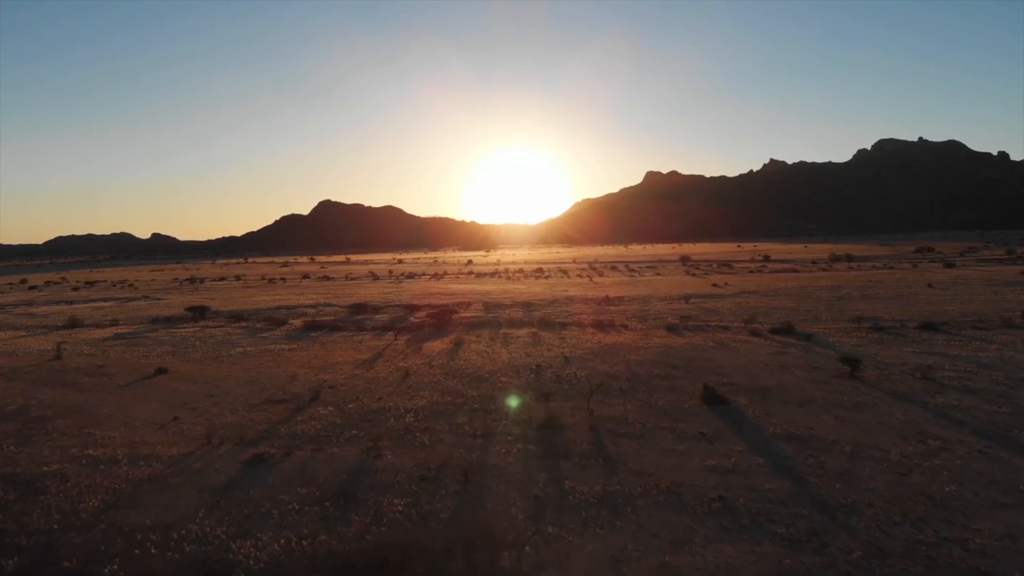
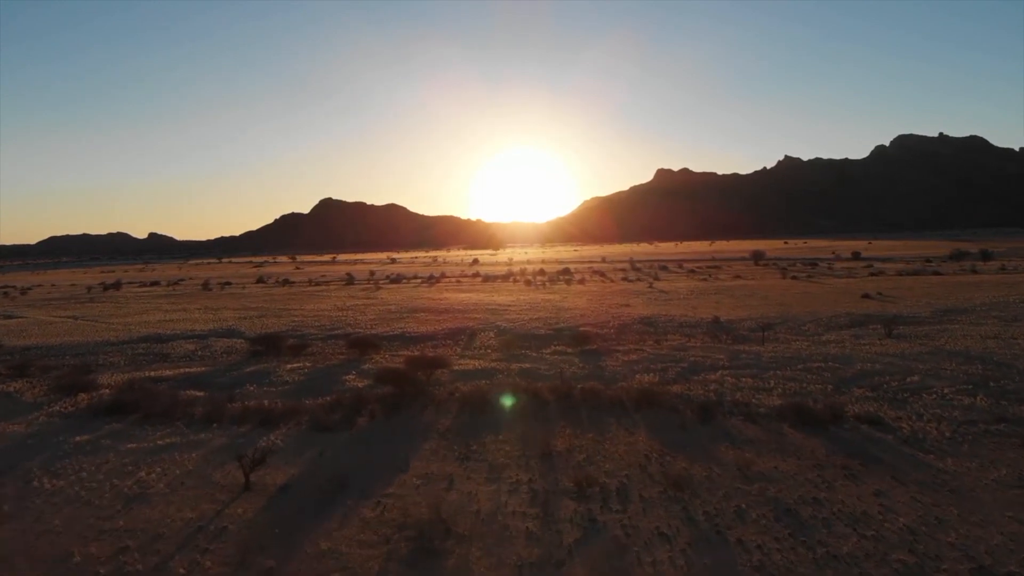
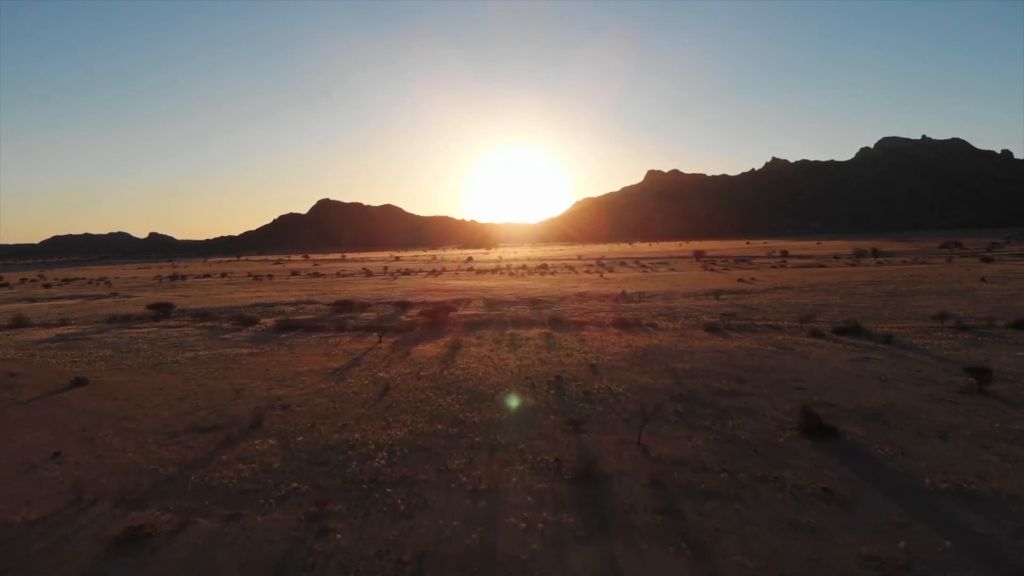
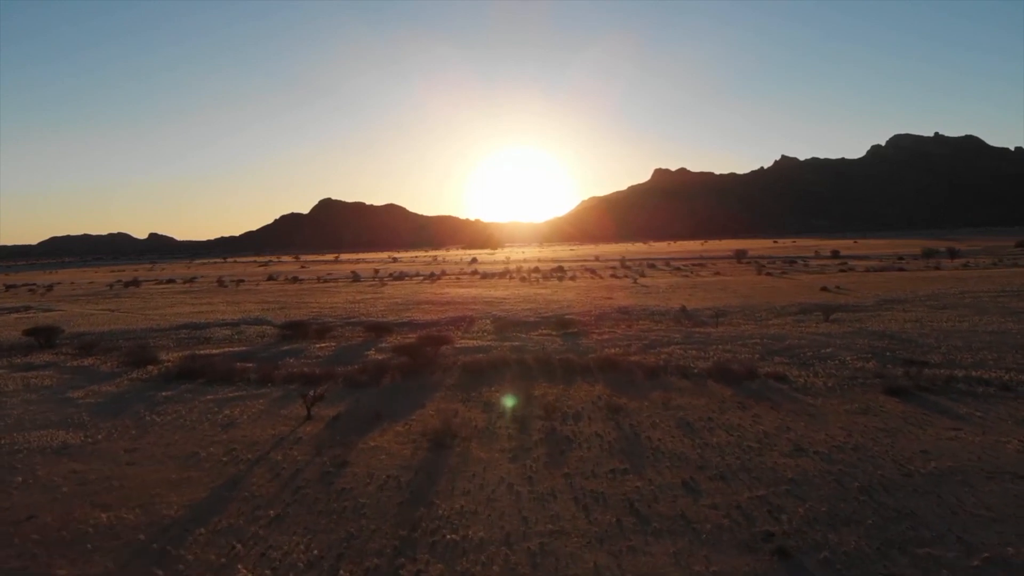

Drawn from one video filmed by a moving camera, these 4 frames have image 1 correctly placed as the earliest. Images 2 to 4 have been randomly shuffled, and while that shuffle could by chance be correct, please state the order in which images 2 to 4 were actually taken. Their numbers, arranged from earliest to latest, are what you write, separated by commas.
3, 4, 2
